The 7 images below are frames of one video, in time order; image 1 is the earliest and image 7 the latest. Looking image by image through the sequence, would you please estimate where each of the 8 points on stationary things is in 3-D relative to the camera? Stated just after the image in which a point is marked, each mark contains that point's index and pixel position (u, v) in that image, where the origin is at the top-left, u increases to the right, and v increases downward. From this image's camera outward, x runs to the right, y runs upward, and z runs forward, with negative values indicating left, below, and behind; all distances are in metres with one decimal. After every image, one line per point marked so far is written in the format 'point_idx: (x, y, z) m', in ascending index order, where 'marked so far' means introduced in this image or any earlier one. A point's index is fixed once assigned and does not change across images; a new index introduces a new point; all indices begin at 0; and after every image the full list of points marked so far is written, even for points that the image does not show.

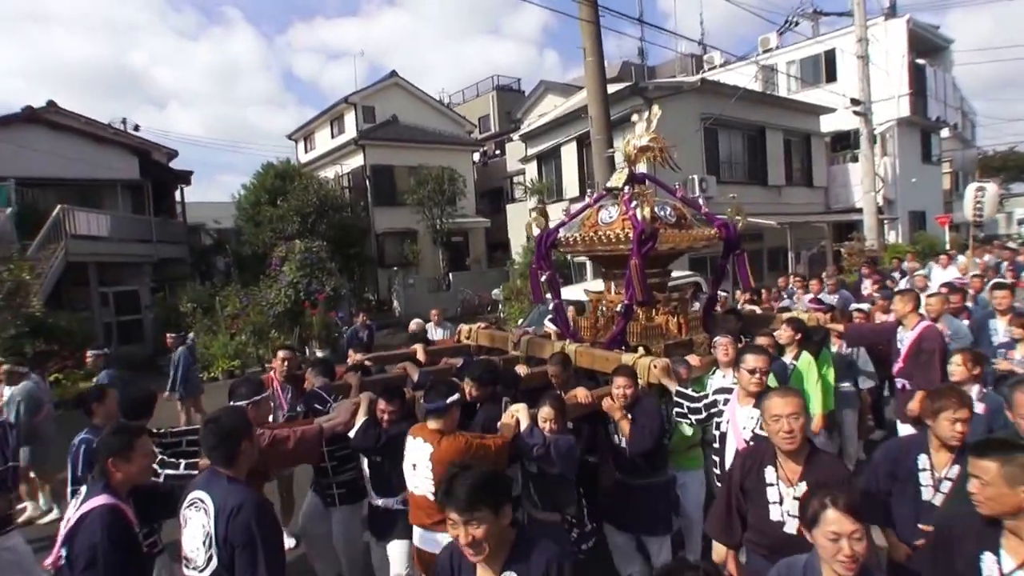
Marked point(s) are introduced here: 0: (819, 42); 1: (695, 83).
0: (+8.8, +7.0, +19.5) m
1: (+3.8, +4.1, +14.0) m
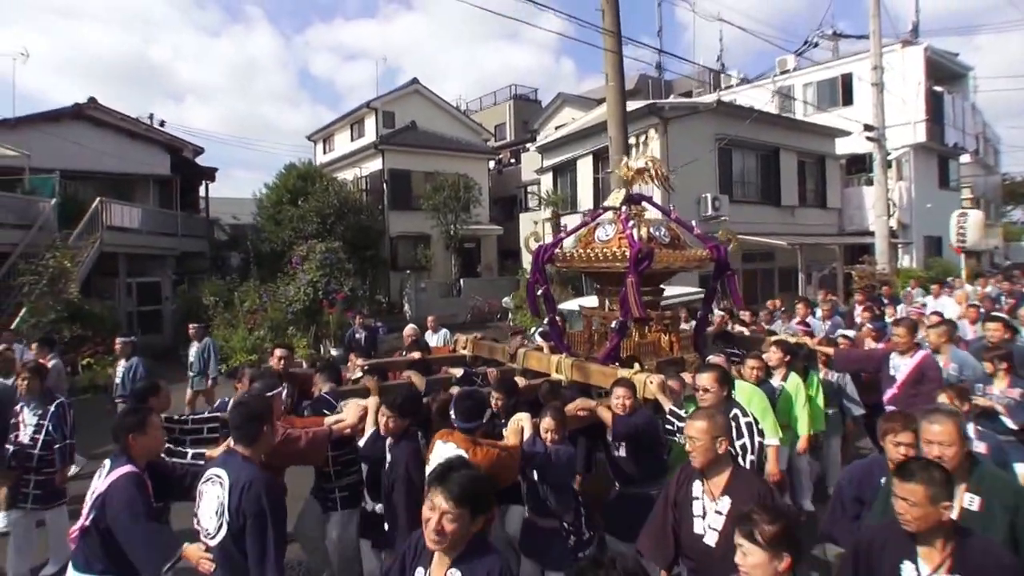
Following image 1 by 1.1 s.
0: (+9.3, +6.3, +19.6) m
1: (+4.1, +3.8, +14.2) m
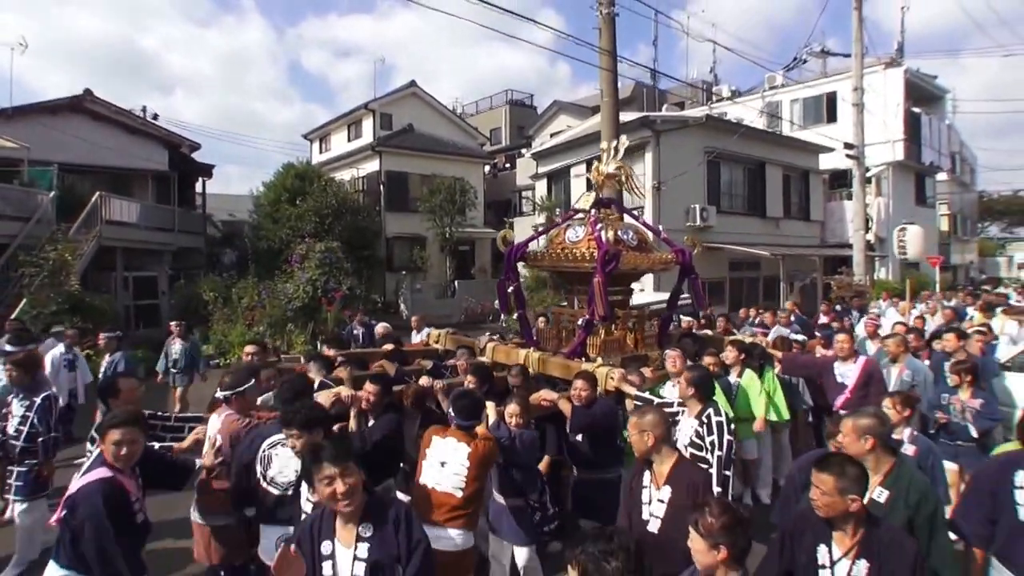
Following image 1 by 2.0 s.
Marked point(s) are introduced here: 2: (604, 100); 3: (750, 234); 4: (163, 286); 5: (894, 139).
0: (+9.2, +6.0, +20.3) m
1: (+4.1, +3.6, +14.7) m
2: (+1.3, +2.7, +9.7) m
3: (+5.9, +1.4, +17.0) m
4: (-8.7, +0.1, +17.1) m
5: (+11.0, +4.3, +19.9) m
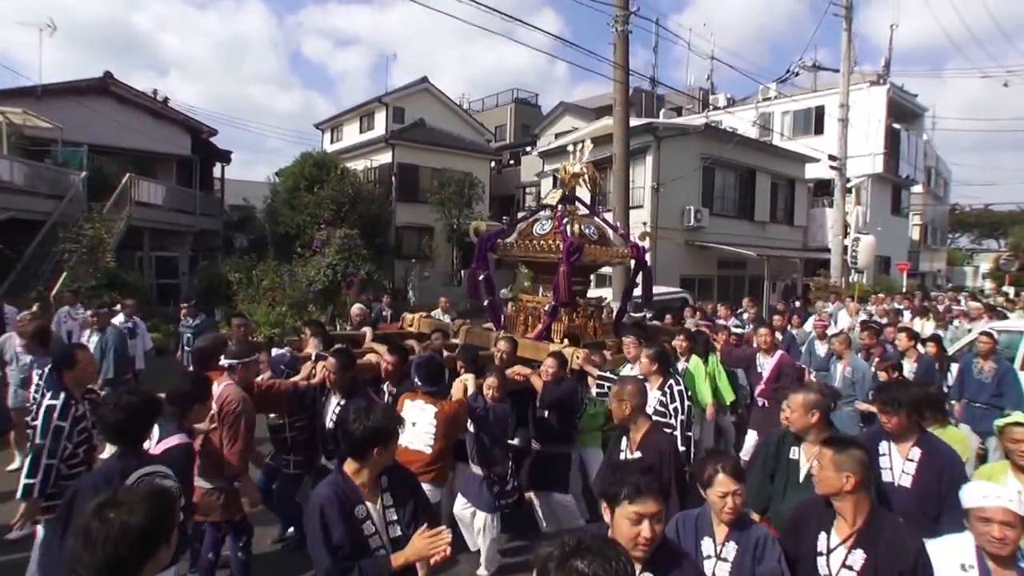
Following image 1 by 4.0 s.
0: (+9.4, +6.0, +21.5) m
1: (+4.3, +3.7, +15.9) m
2: (+1.7, +2.8, +10.8) m
3: (+6.0, +1.4, +18.2) m
4: (-8.6, +0.6, +17.9) m
5: (+11.2, +4.2, +21.2) m
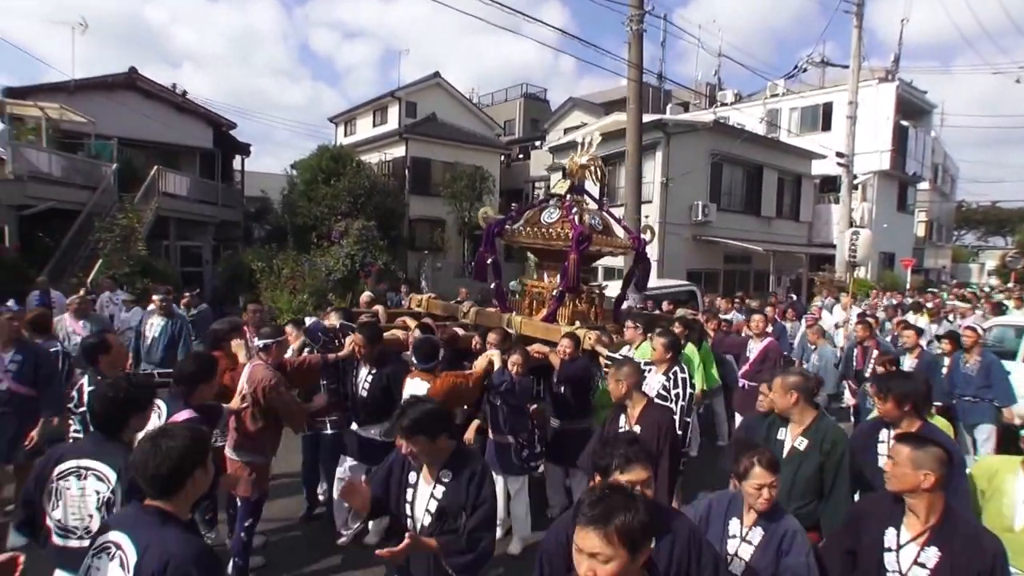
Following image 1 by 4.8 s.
0: (+9.8, +6.2, +21.8) m
1: (+4.6, +3.9, +16.2) m
2: (+1.9, +3.0, +11.2) m
3: (+6.3, +1.6, +18.5) m
4: (-8.3, +0.9, +18.3) m
5: (+11.5, +4.3, +21.5) m
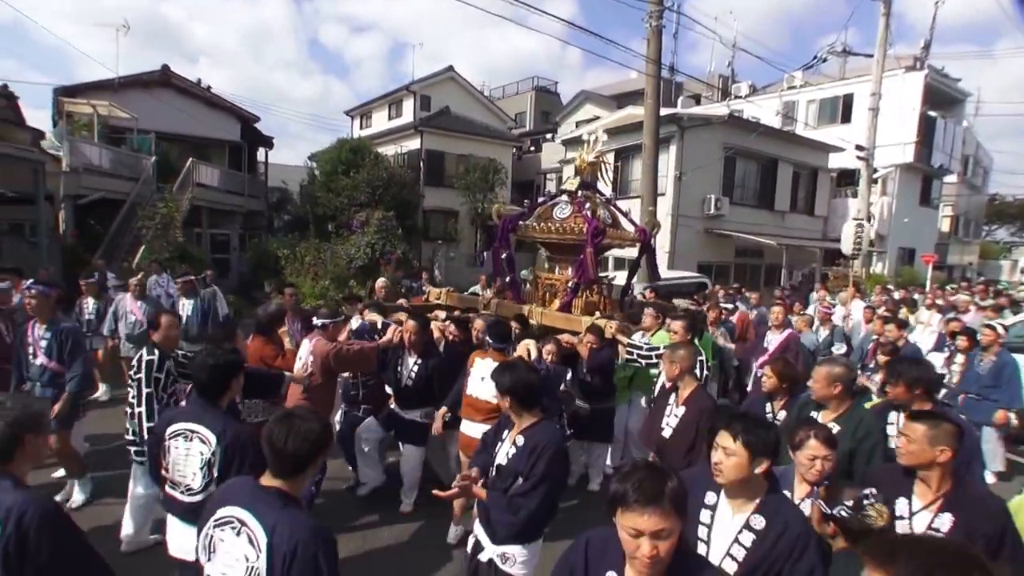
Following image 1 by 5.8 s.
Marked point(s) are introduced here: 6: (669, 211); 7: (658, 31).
0: (+10.2, +6.4, +21.8) m
1: (+4.9, +4.1, +16.3) m
2: (+2.2, +3.1, +11.3) m
3: (+6.6, +1.7, +18.6) m
4: (-8.0, +1.2, +18.7) m
5: (+11.9, +4.5, +21.4) m
6: (+3.8, +1.9, +16.6) m
7: (+2.4, +4.3, +11.5) m
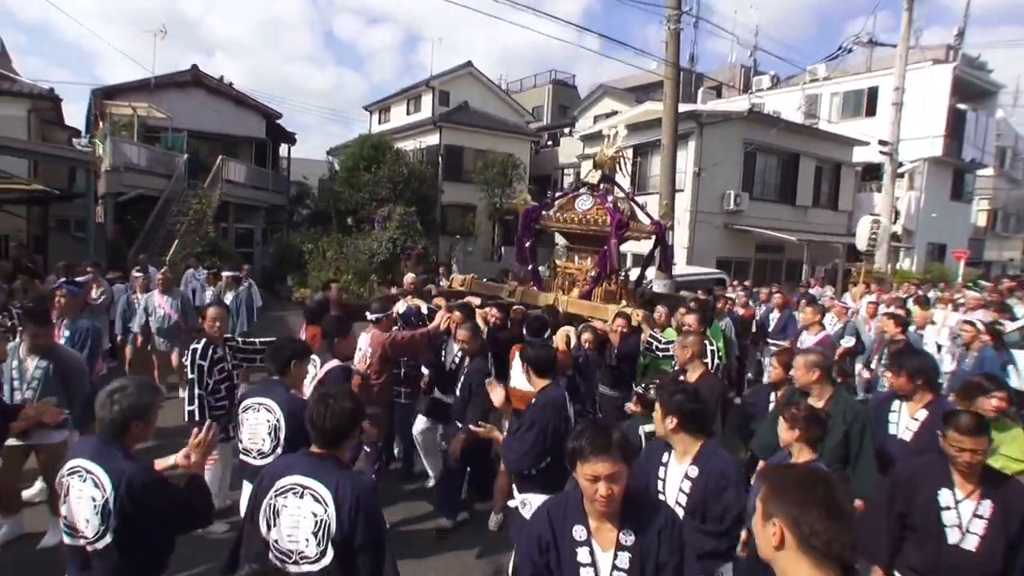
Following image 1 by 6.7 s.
0: (+10.8, +6.5, +21.6) m
1: (+5.4, +4.2, +16.2) m
2: (+2.5, +3.2, +11.4) m
3: (+7.1, +1.9, +18.5) m
4: (-7.5, +1.4, +19.0) m
5: (+12.5, +4.6, +21.2) m
6: (+4.3, +2.0, +16.6) m
7: (+2.7, +4.4, +11.5) m
